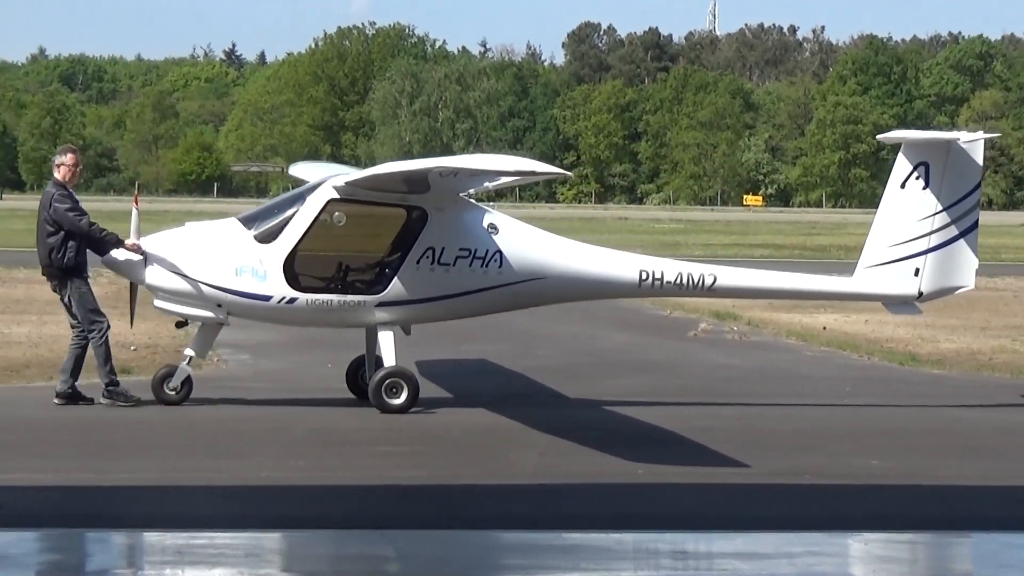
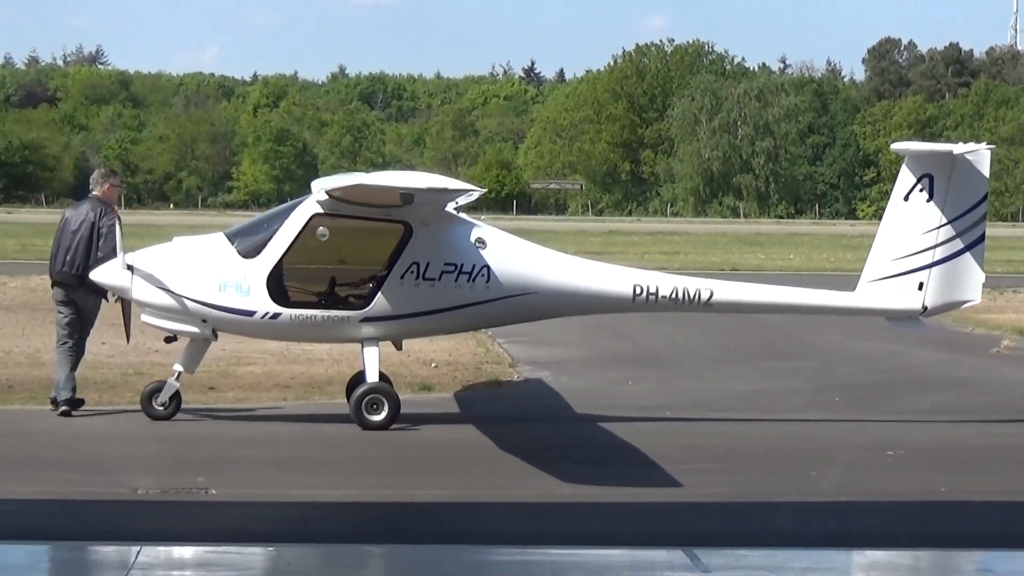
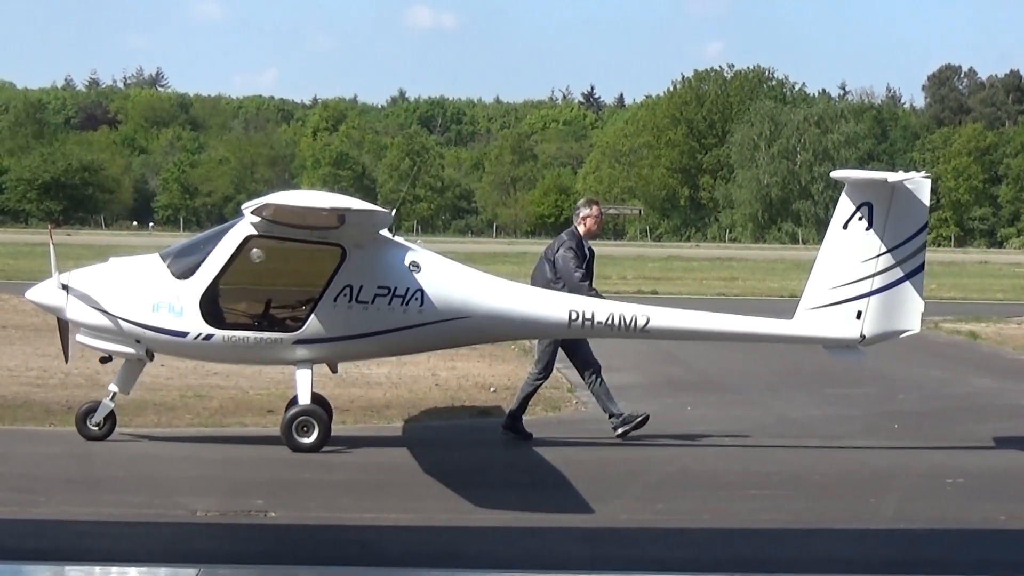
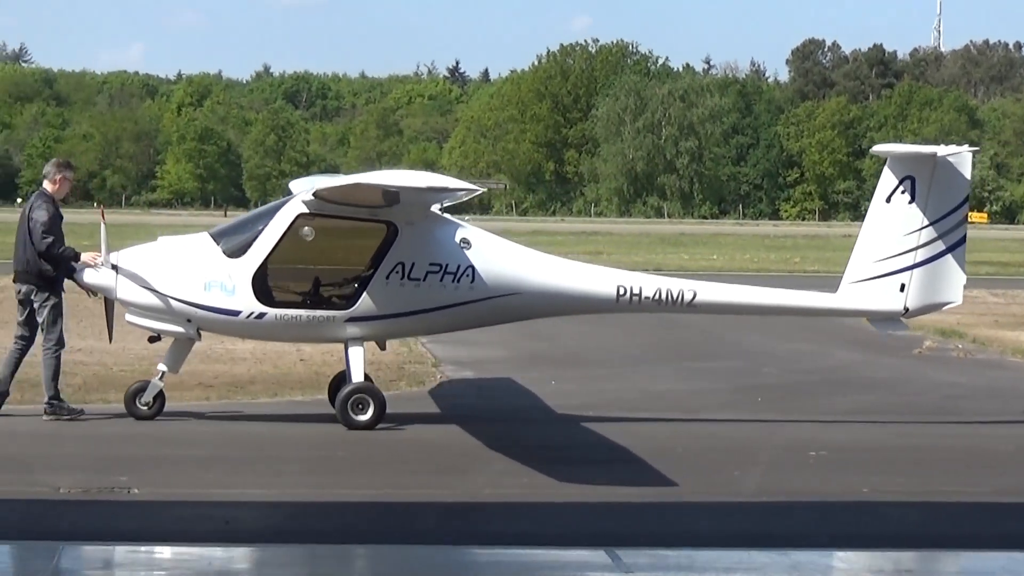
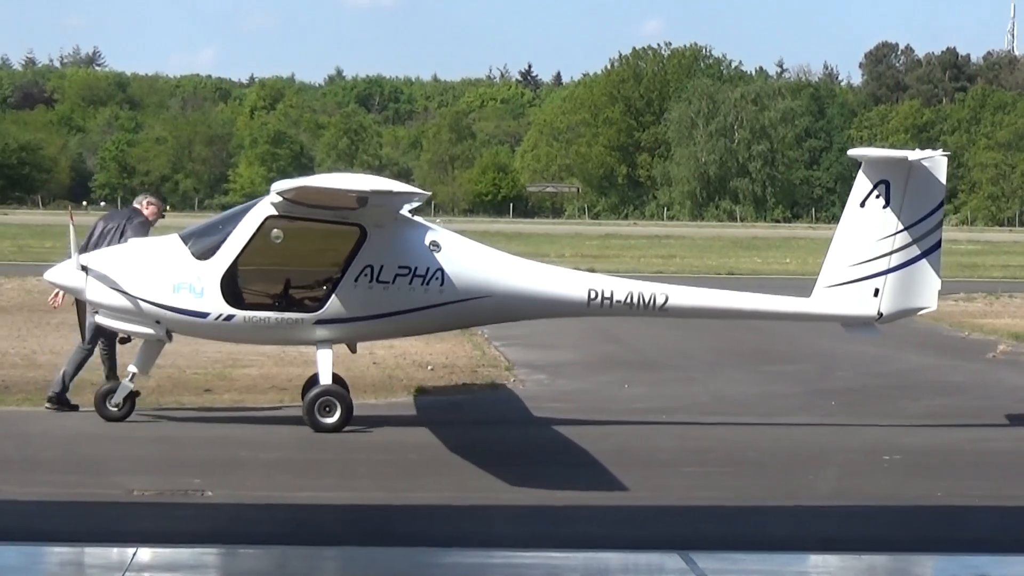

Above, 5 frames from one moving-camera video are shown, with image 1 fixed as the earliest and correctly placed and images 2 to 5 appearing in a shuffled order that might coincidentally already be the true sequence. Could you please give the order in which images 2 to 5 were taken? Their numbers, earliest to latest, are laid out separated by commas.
4, 2, 5, 3
